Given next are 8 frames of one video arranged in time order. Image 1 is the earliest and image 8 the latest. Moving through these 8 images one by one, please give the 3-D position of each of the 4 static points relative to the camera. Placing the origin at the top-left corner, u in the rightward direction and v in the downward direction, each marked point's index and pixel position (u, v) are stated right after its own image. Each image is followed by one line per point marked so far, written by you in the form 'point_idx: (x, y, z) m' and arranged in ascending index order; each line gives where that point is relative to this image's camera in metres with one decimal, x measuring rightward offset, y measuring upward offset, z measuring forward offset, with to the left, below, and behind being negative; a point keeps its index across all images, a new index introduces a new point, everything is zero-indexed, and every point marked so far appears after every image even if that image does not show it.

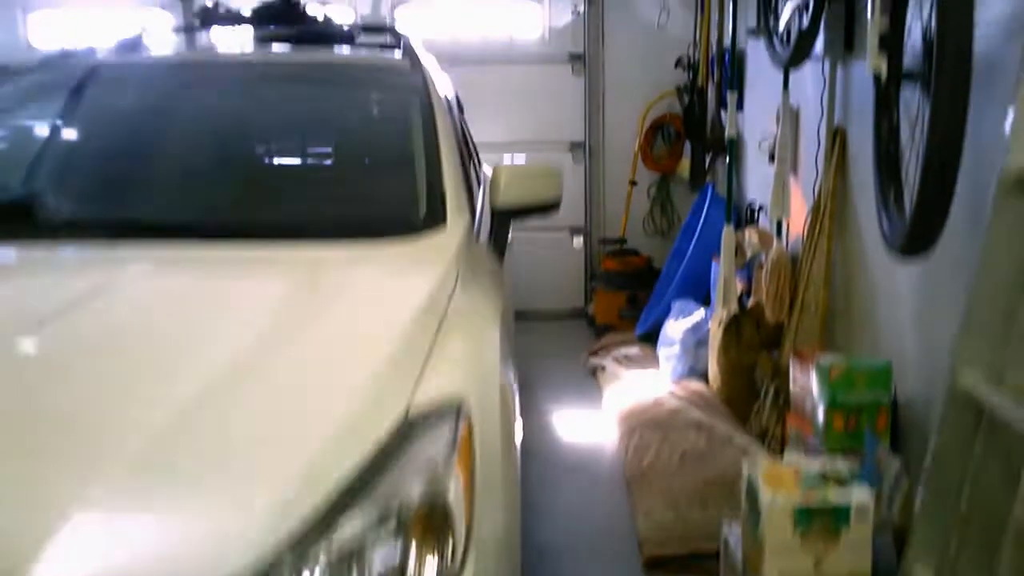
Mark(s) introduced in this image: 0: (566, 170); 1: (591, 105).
0: (+0.3, +0.6, +5.3) m
1: (+0.4, +1.0, +5.3) m
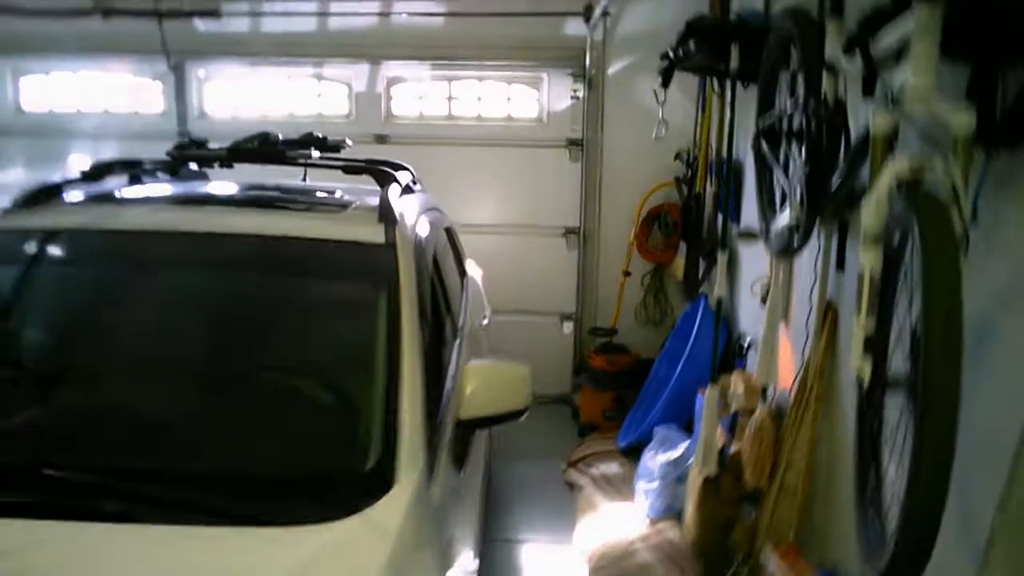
0: (+0.3, +0.2, +5.2) m
1: (+0.4, +0.5, +5.1) m
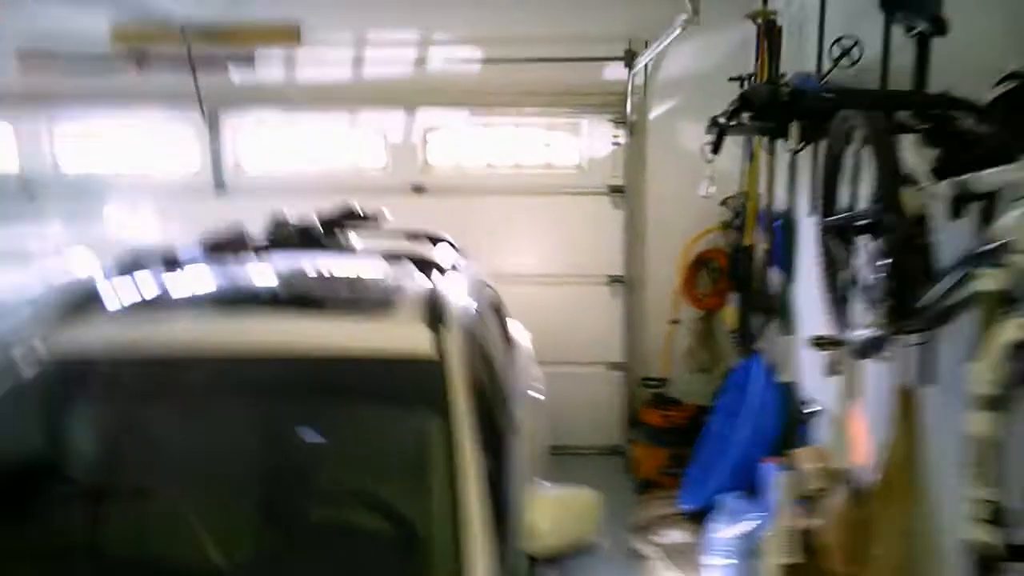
0: (+0.5, -0.1, +5.1) m
1: (+0.6, +0.3, +5.0) m
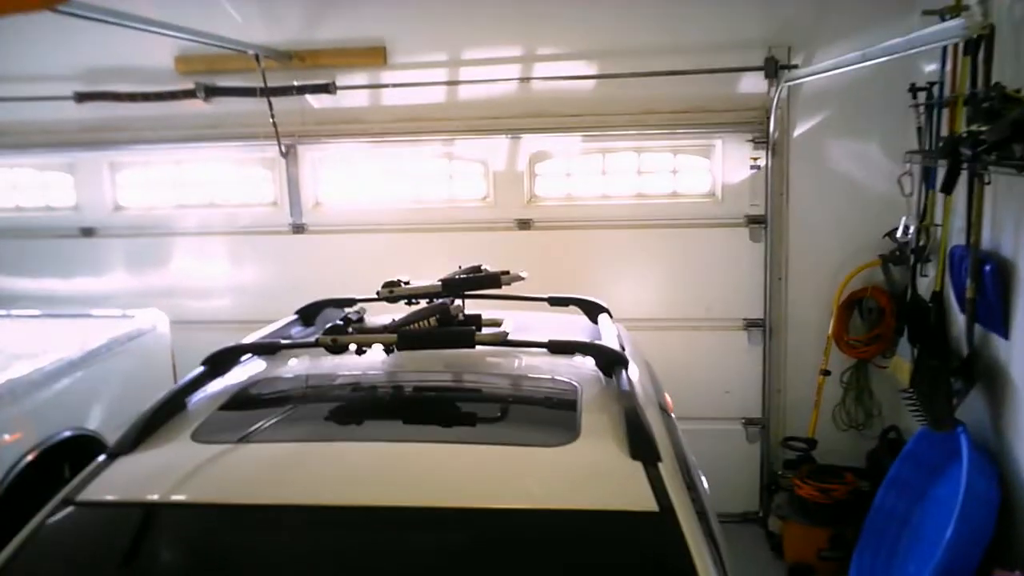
0: (+1.0, -0.3, +4.4) m
1: (+1.2, 0.0, +4.3) m
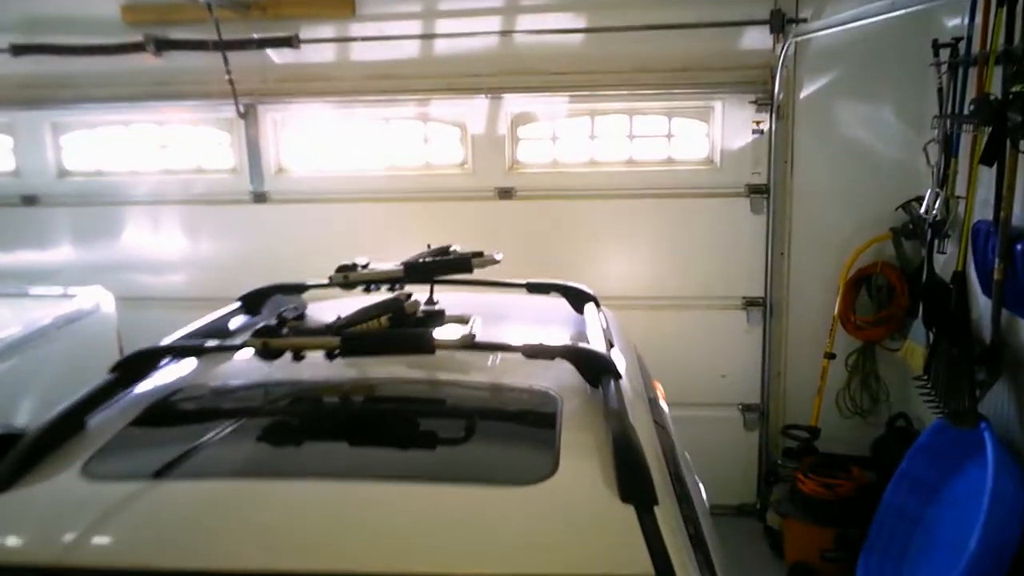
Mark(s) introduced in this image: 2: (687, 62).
0: (+1.0, -0.2, +4.1) m
1: (+1.1, +0.1, +4.0) m
2: (+0.7, +0.9, +3.9) m
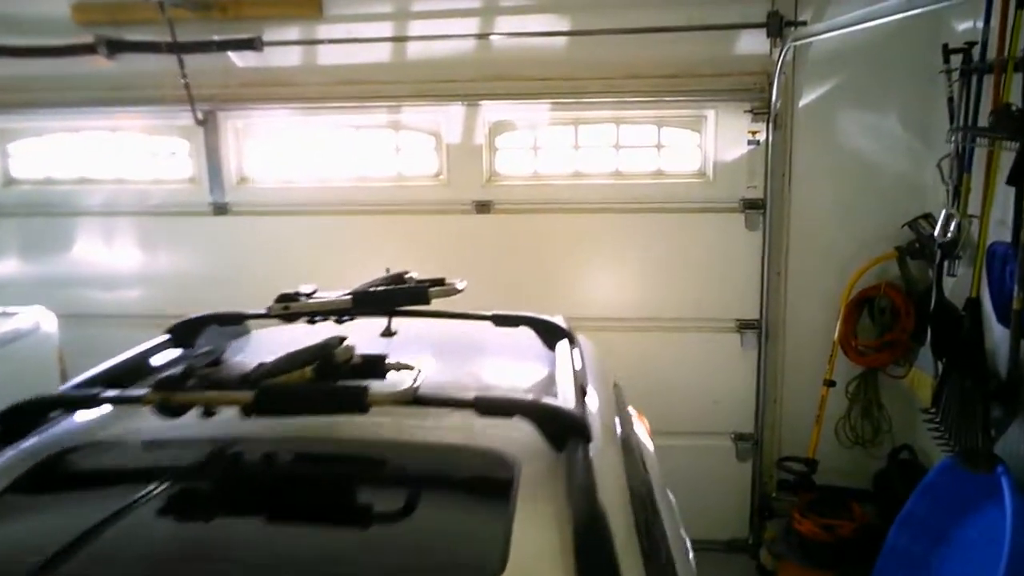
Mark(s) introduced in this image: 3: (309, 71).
0: (+0.9, -0.3, +3.8) m
1: (+1.0, +0.1, +3.7) m
2: (+0.6, +0.8, +3.6) m
3: (-0.8, +0.9, +3.8) m
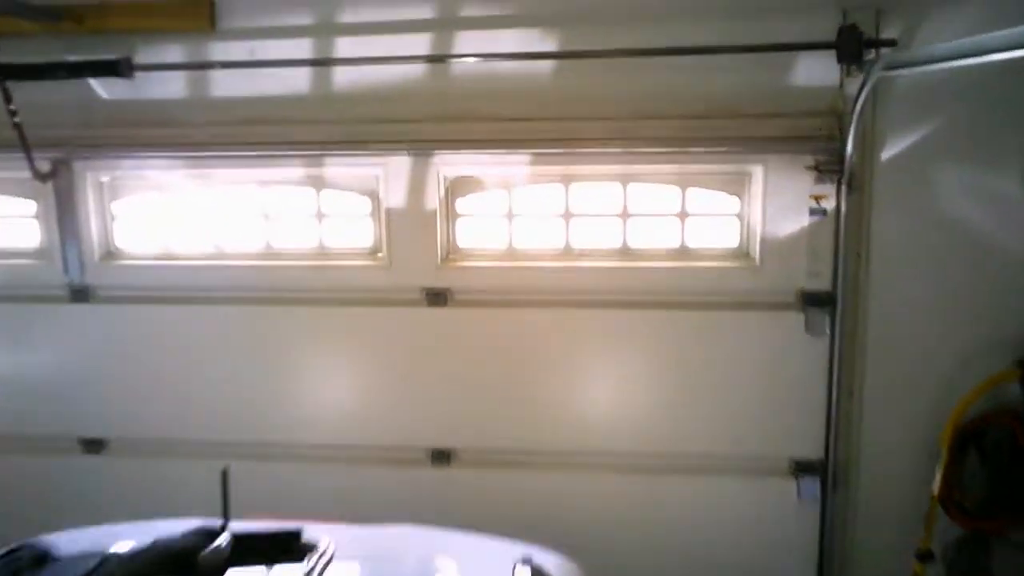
0: (+0.8, -0.6, +2.7) m
1: (+0.9, -0.3, +2.6) m
2: (+0.5, +0.5, +2.6) m
3: (-0.9, +0.5, +2.8) m
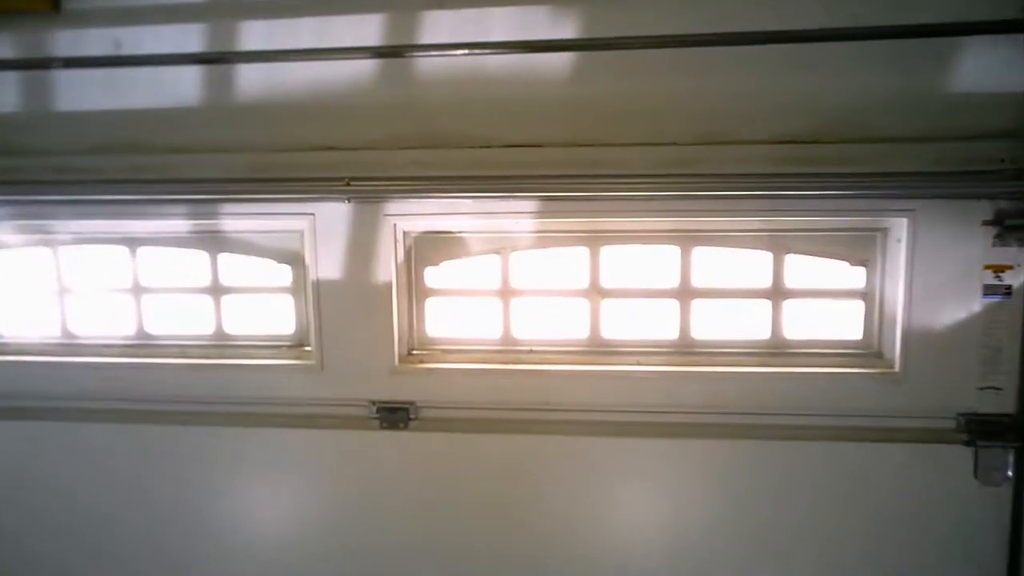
0: (+0.8, -0.8, +1.7) m
1: (+0.9, -0.5, +1.7) m
2: (+0.5, +0.3, +1.6) m
3: (-0.9, +0.3, +1.8) m
